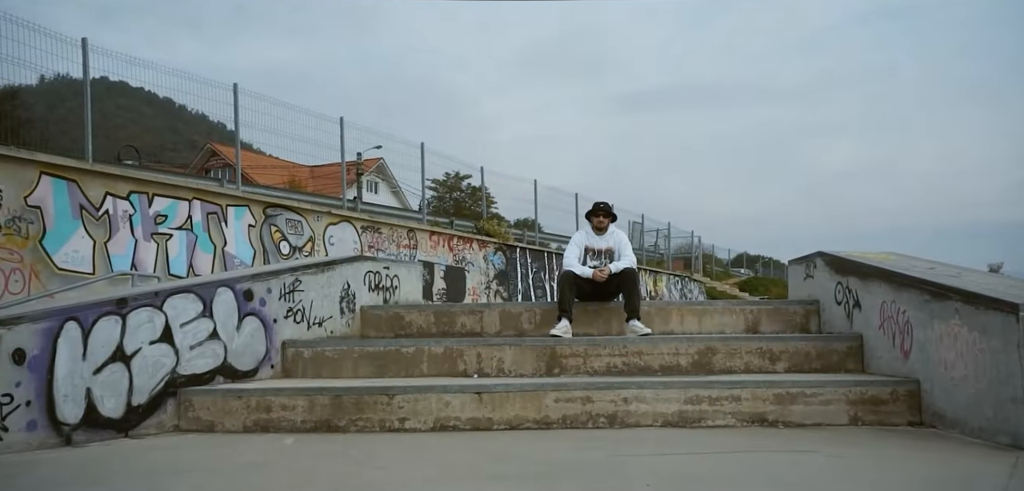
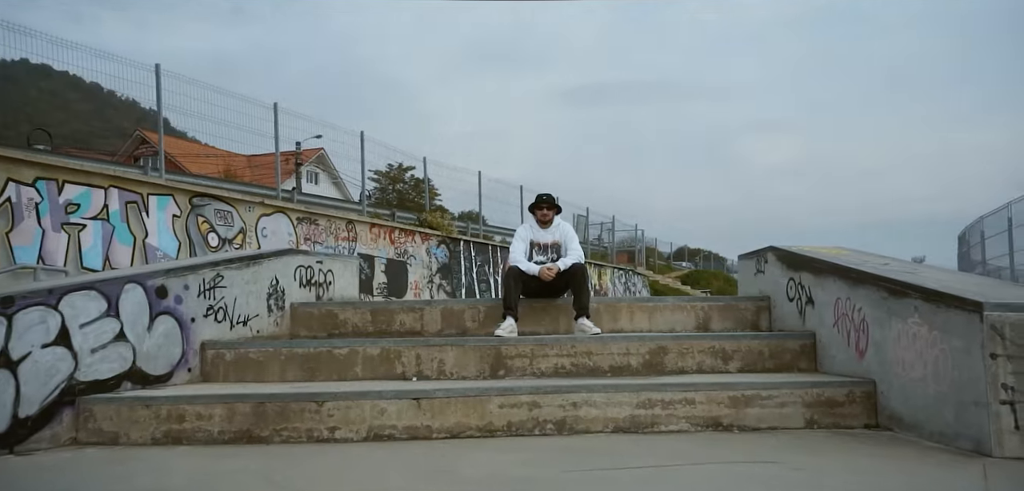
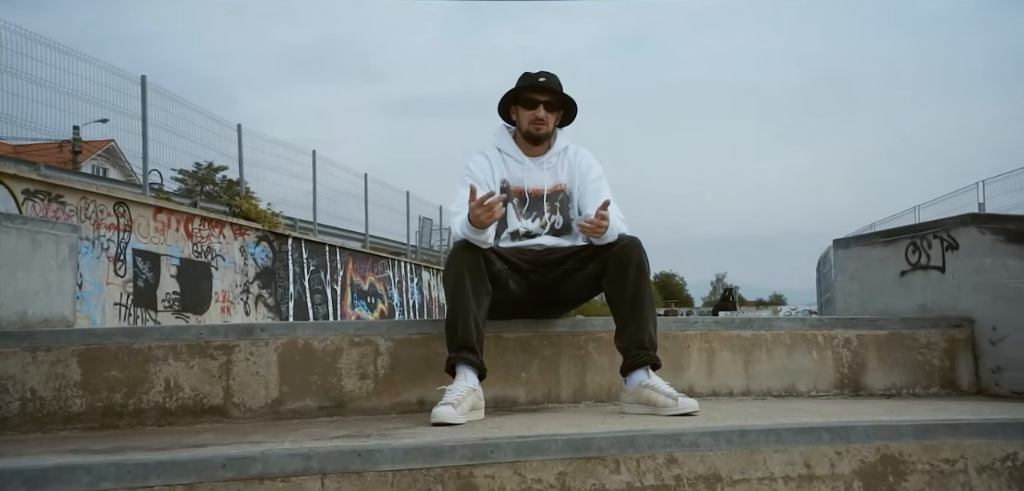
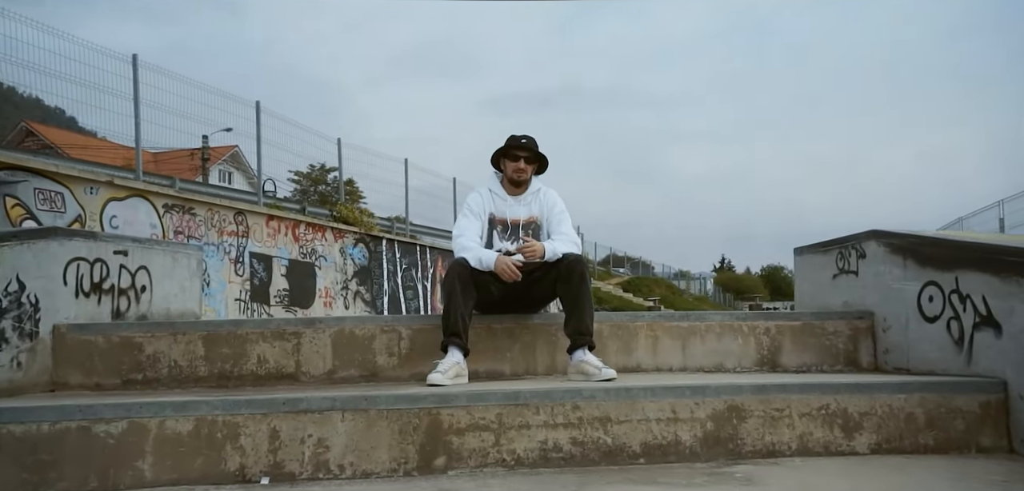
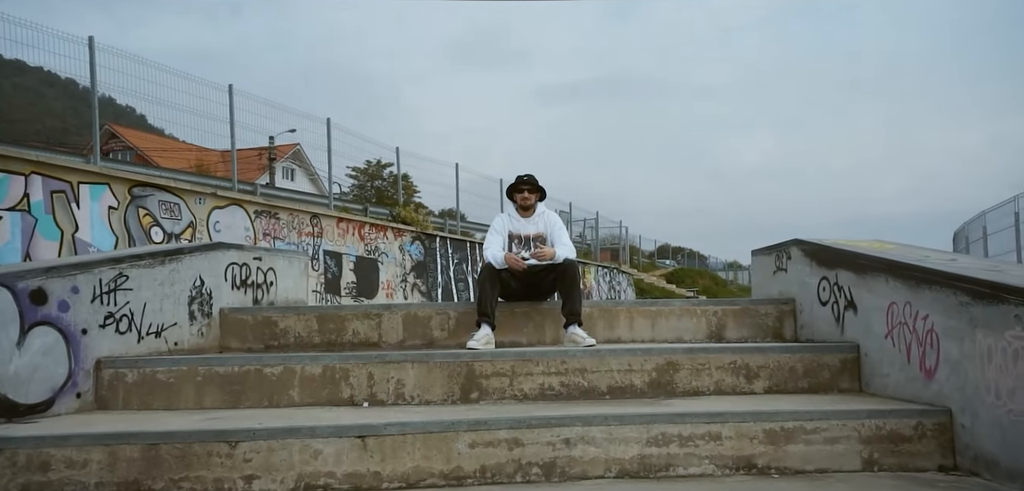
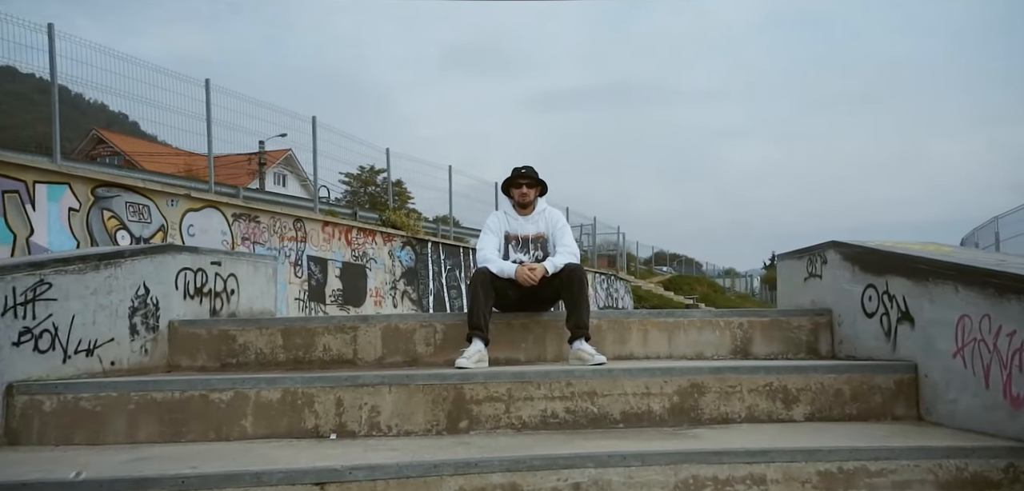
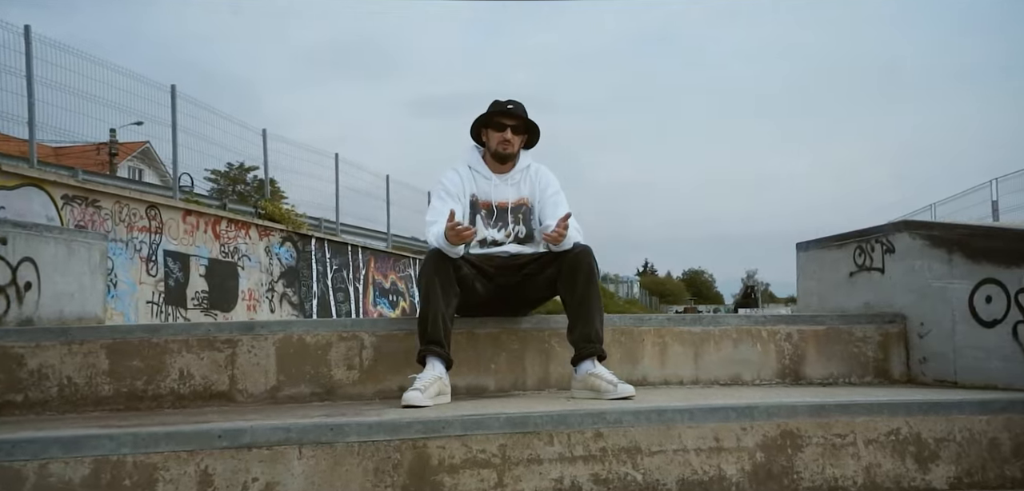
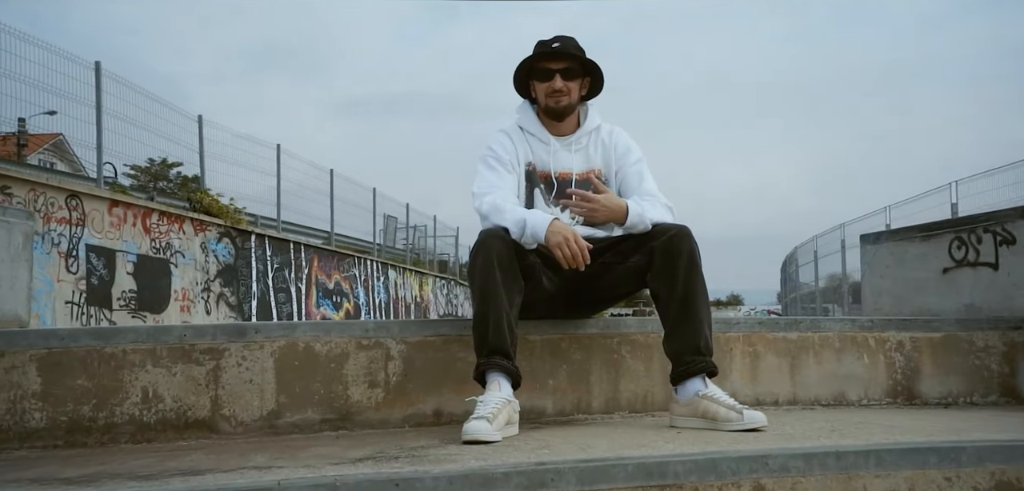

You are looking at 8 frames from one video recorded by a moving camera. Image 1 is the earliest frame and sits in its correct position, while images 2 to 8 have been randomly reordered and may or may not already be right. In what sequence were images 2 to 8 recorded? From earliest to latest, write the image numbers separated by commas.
2, 5, 6, 4, 7, 3, 8
